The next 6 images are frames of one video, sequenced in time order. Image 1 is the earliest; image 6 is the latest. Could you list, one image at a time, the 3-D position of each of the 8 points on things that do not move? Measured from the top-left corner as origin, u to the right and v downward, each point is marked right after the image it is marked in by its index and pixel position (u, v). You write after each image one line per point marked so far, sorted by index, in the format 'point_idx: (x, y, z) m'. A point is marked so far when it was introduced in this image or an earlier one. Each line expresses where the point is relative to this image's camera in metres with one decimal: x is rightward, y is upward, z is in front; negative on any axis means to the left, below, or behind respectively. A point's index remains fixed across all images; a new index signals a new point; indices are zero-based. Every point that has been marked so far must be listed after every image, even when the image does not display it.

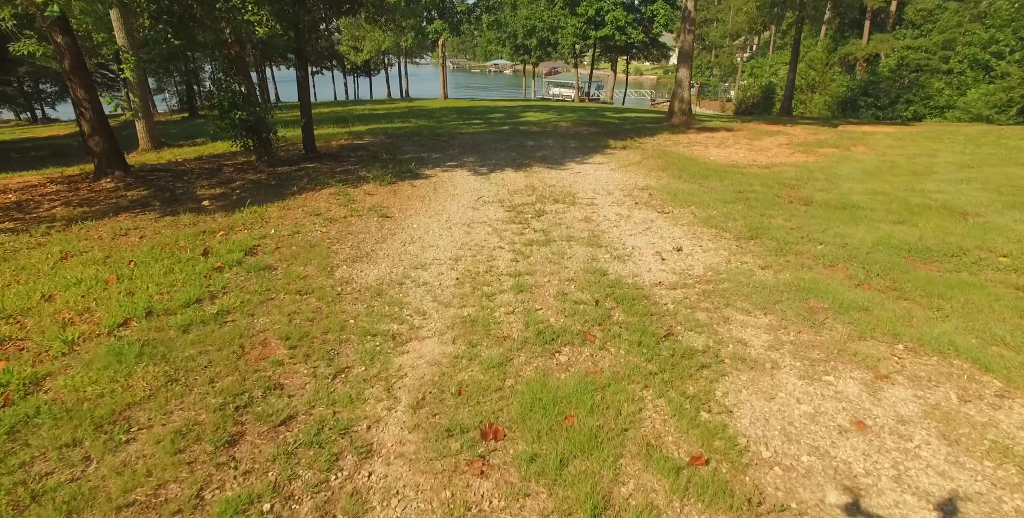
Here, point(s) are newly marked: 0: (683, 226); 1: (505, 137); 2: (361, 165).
0: (+2.1, +0.4, +6.7) m
1: (-0.2, +4.1, +18.7) m
2: (-3.3, +2.1, +12.3) m
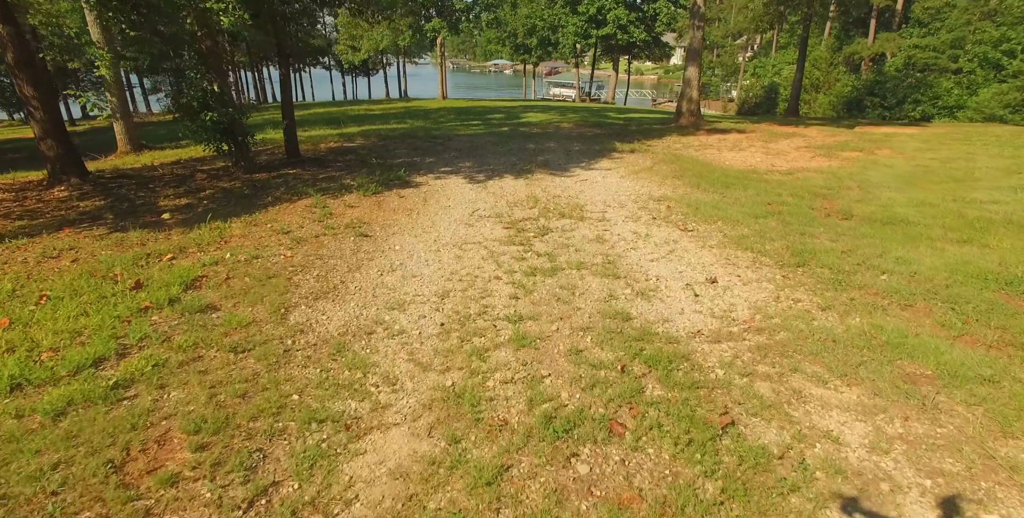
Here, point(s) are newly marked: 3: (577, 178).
0: (+2.1, +0.1, +5.7) m
1: (-0.2, +3.8, +17.7) m
2: (-3.3, +1.8, +11.3) m
3: (+1.2, +1.5, +10.3) m
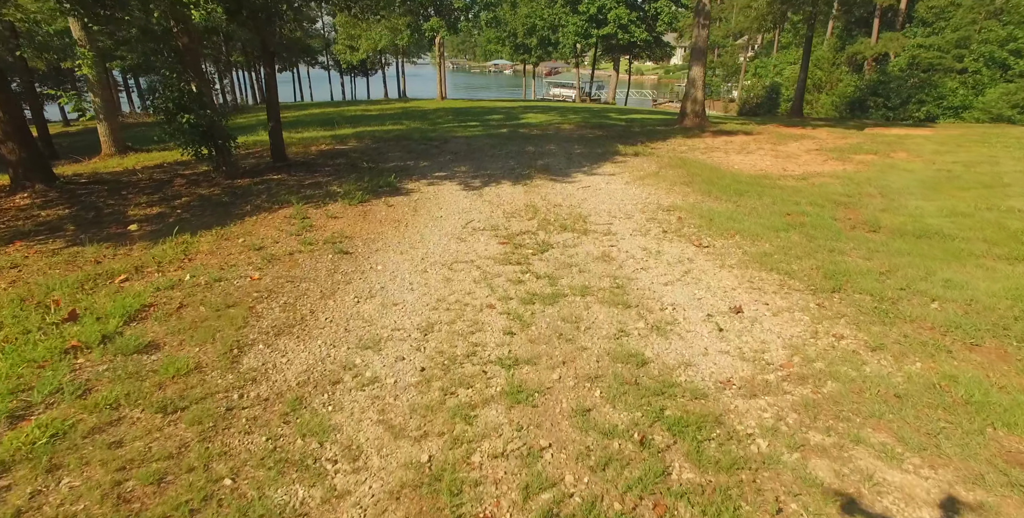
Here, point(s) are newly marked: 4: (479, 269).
0: (+2.0, -0.1, +5.1) m
1: (-0.2, +3.6, +17.1) m
2: (-3.3, +1.6, +10.6) m
3: (+1.2, +1.3, +9.7) m
4: (-0.3, -0.1, +5.1) m
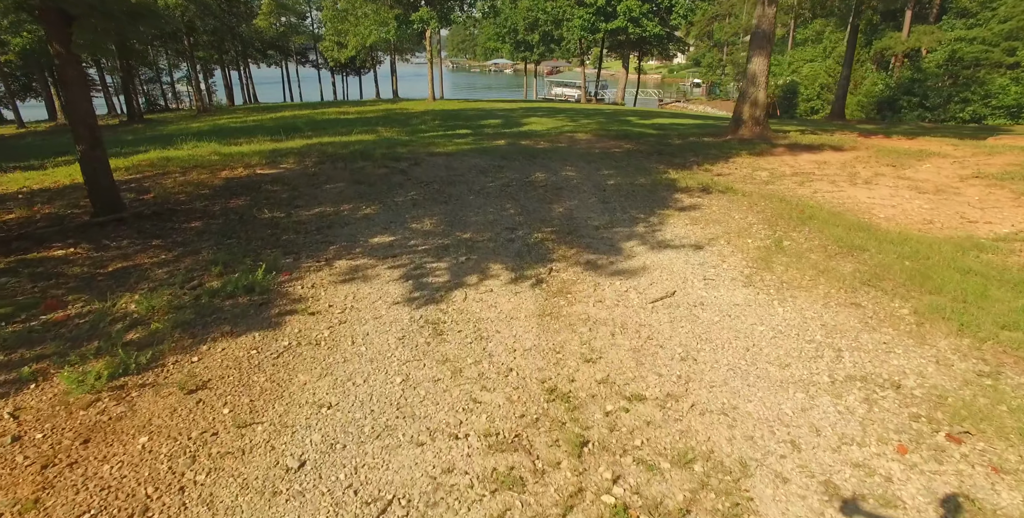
0: (+2.0, -1.6, +0.1) m
1: (-0.2, +2.1, +12.1) m
2: (-3.3, 0.0, +5.7) m
3: (+1.2, -0.2, +4.7) m
4: (-0.3, -1.6, +0.1) m
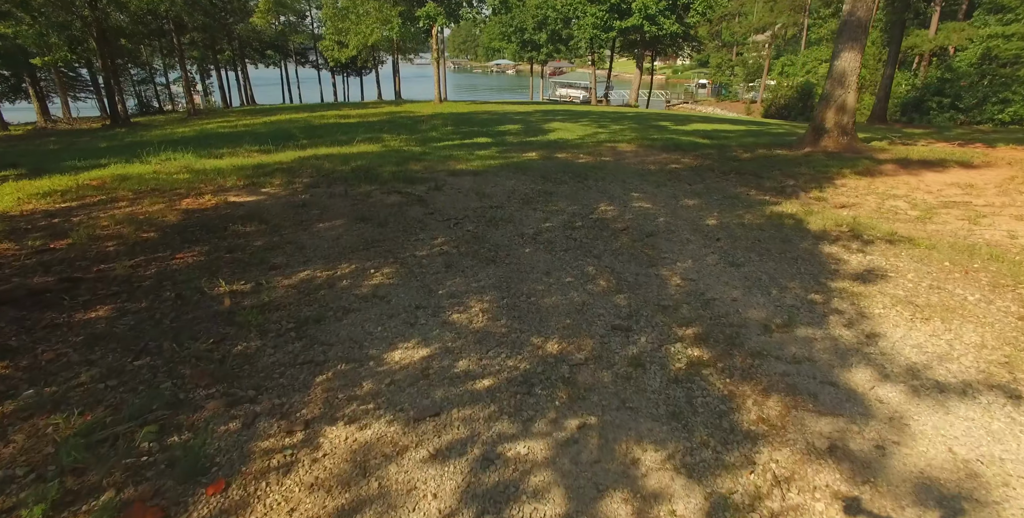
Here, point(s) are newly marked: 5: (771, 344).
0: (+2.8, -2.5, -2.7) m
1: (+0.6, +1.2, +9.3) m
2: (-2.5, -0.8, +2.9) m
3: (+2.0, -1.1, +1.9) m
4: (+0.5, -2.5, -2.6) m
5: (+1.8, -0.6, +3.7) m
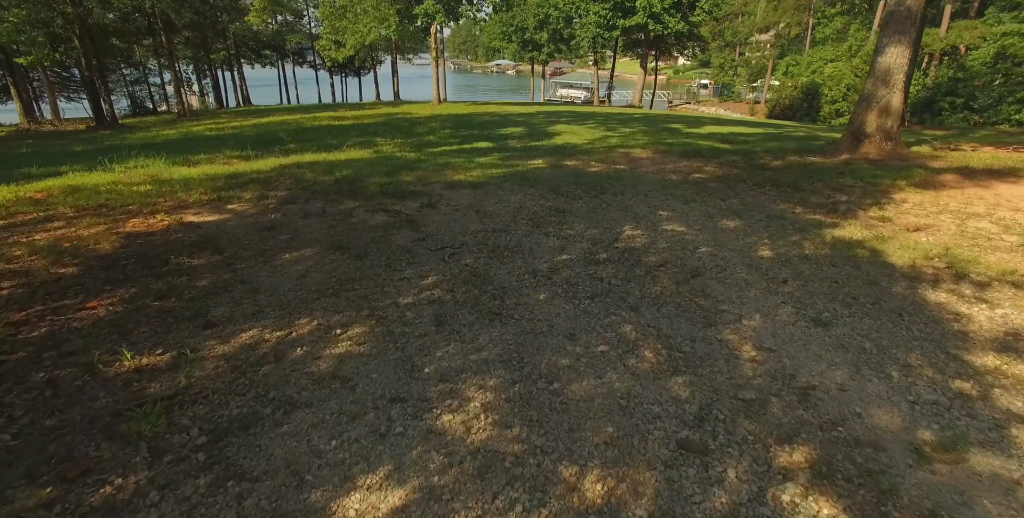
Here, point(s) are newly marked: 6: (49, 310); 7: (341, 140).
0: (+2.9, -2.9, -4.1) m
1: (+0.7, +0.8, +8.0) m
2: (-2.4, -1.3, +1.5) m
3: (+2.1, -1.5, +0.5) m
4: (+0.6, -2.9, -4.0) m
5: (+1.9, -1.0, +2.4) m
6: (-3.7, -0.4, +4.4) m
7: (-5.3, +3.6, +16.8) m
